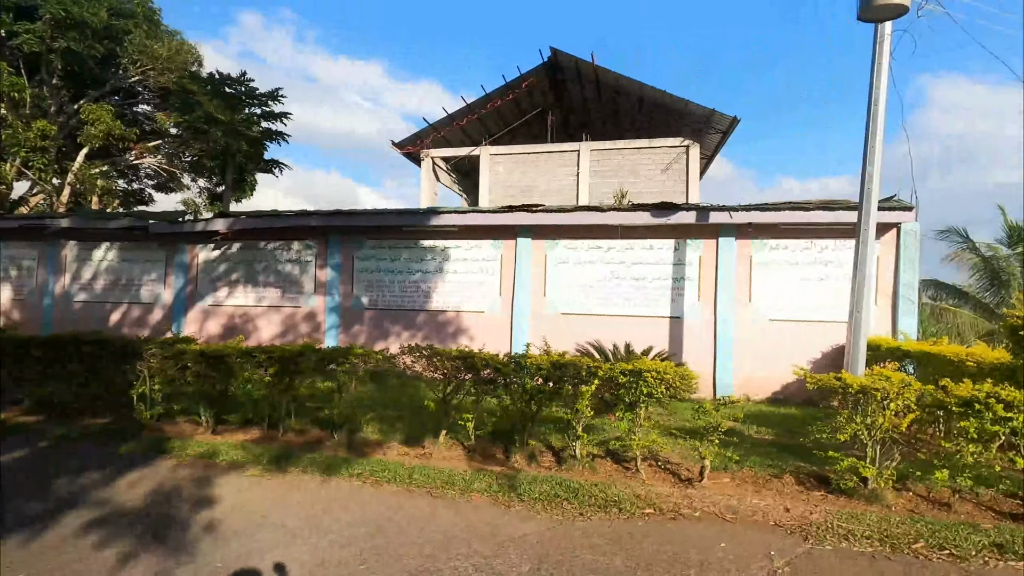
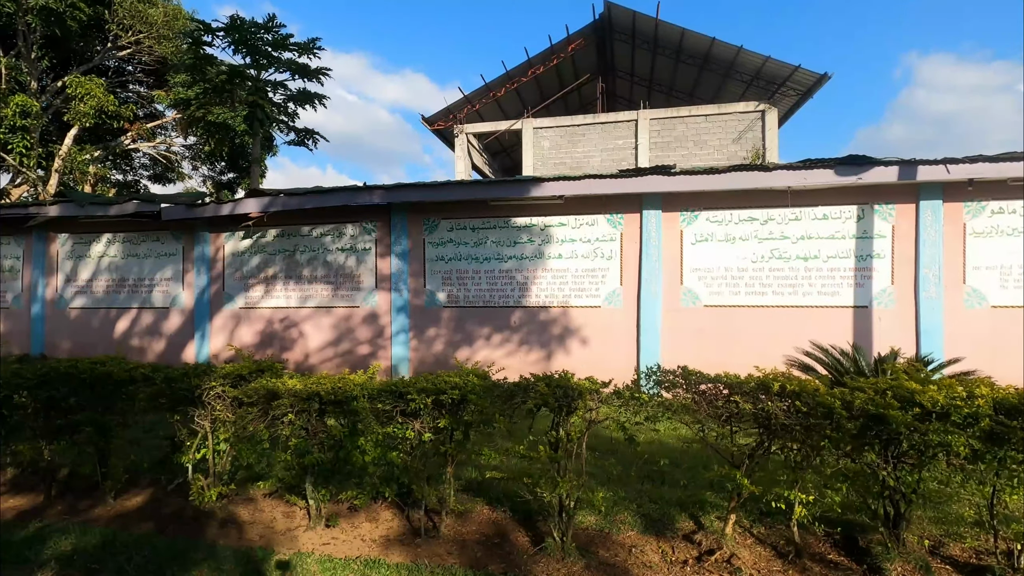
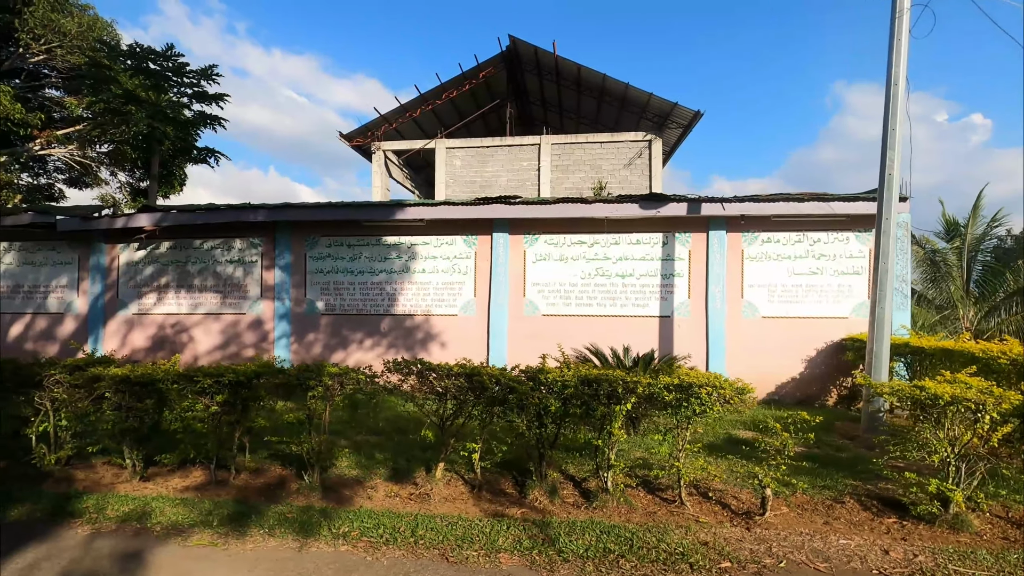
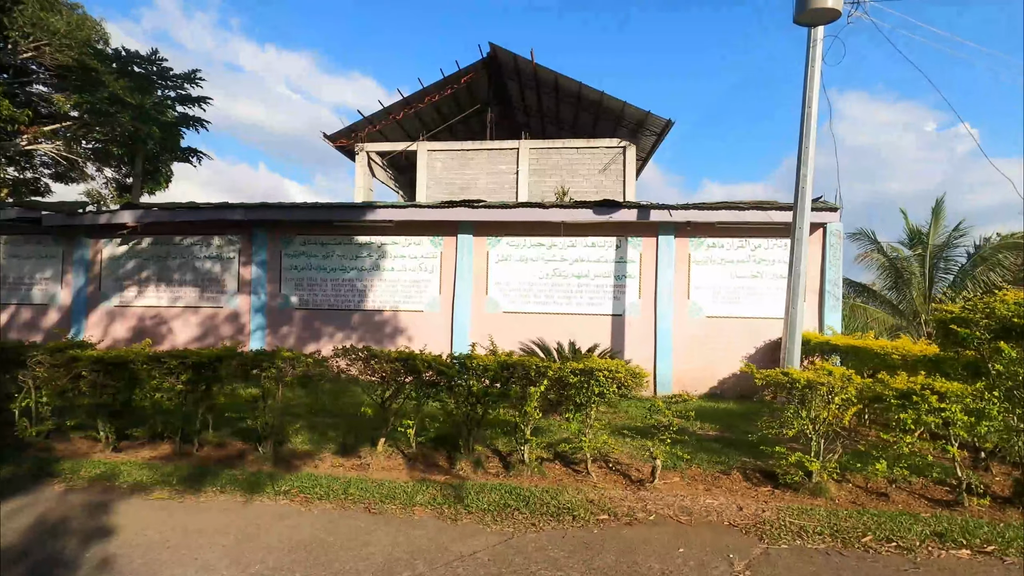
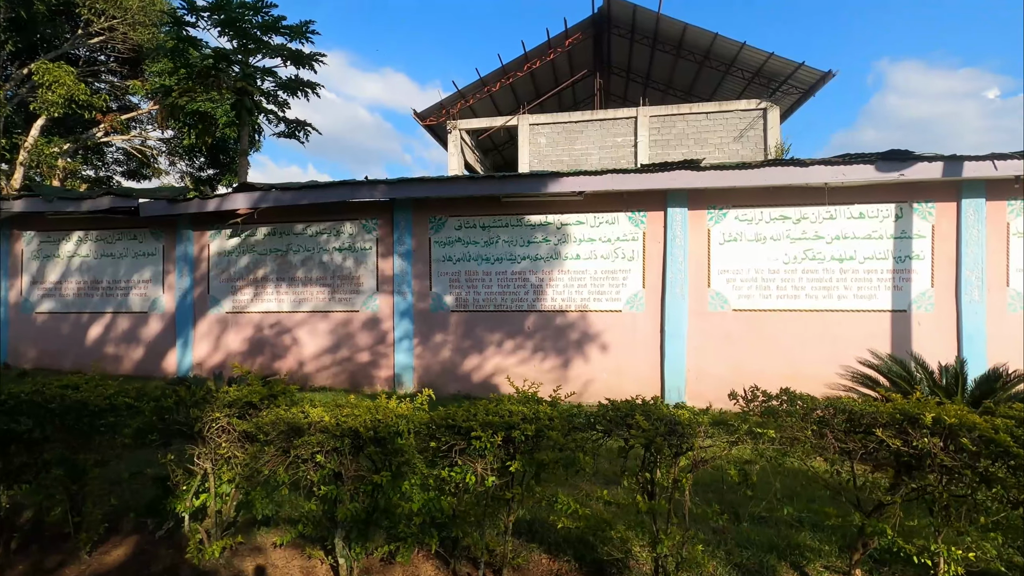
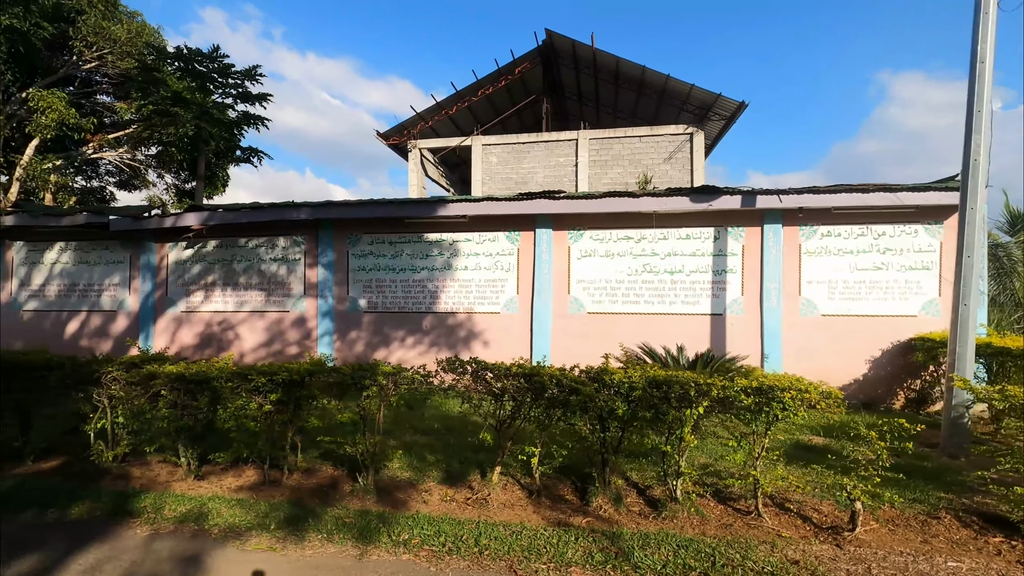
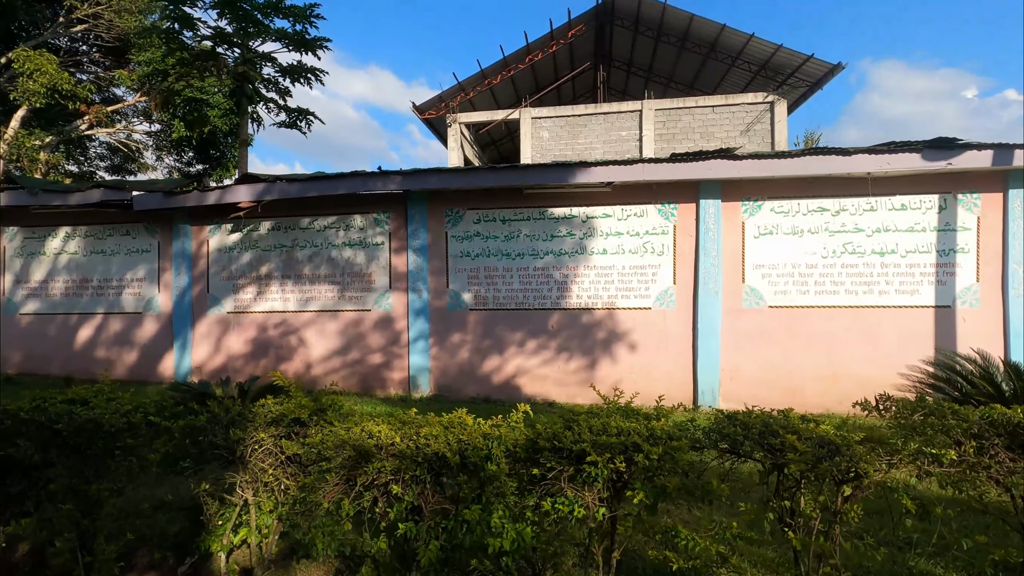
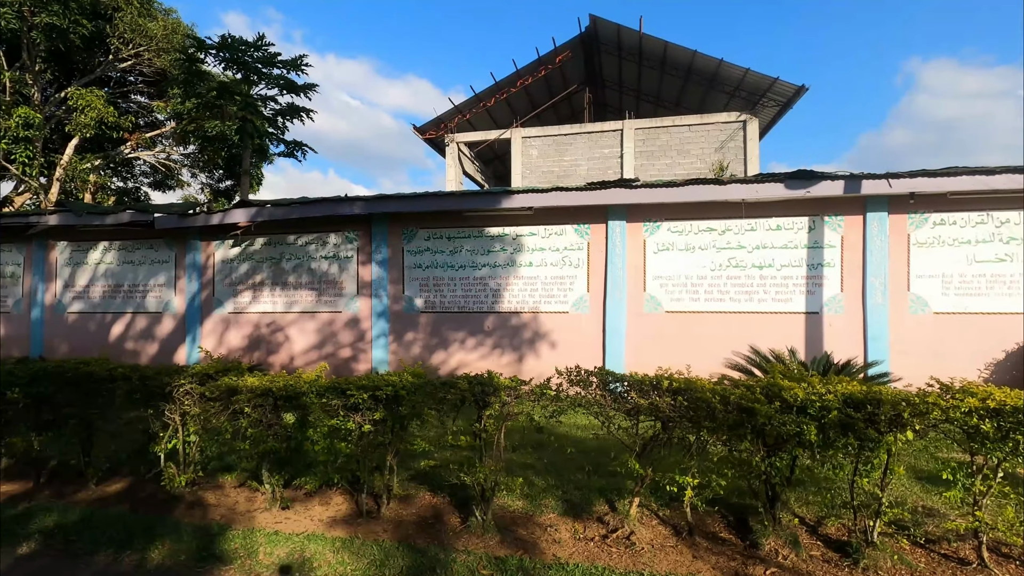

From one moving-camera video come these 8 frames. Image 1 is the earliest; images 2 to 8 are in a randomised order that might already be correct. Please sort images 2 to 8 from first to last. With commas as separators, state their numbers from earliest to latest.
4, 3, 6, 8, 2, 5, 7
